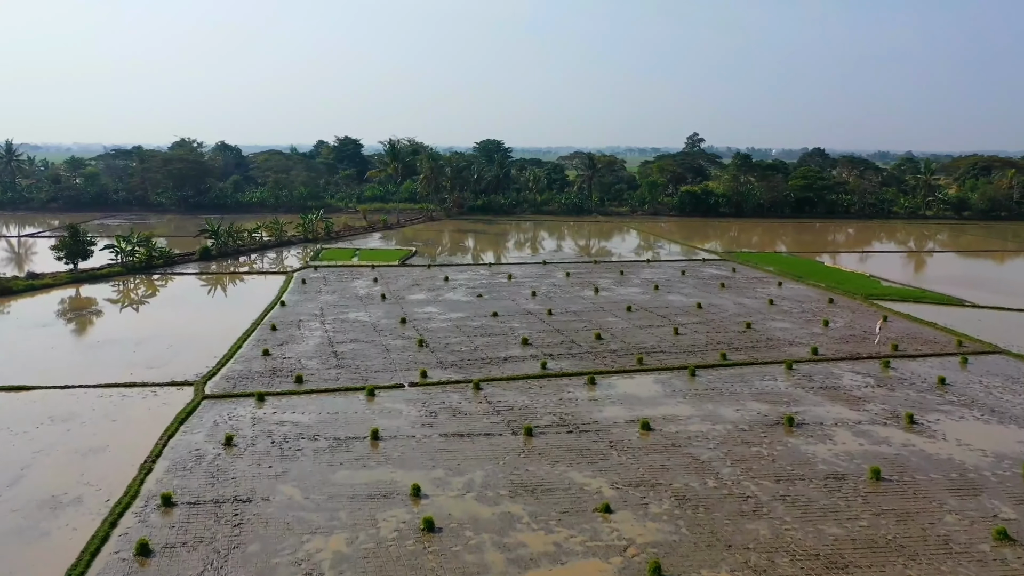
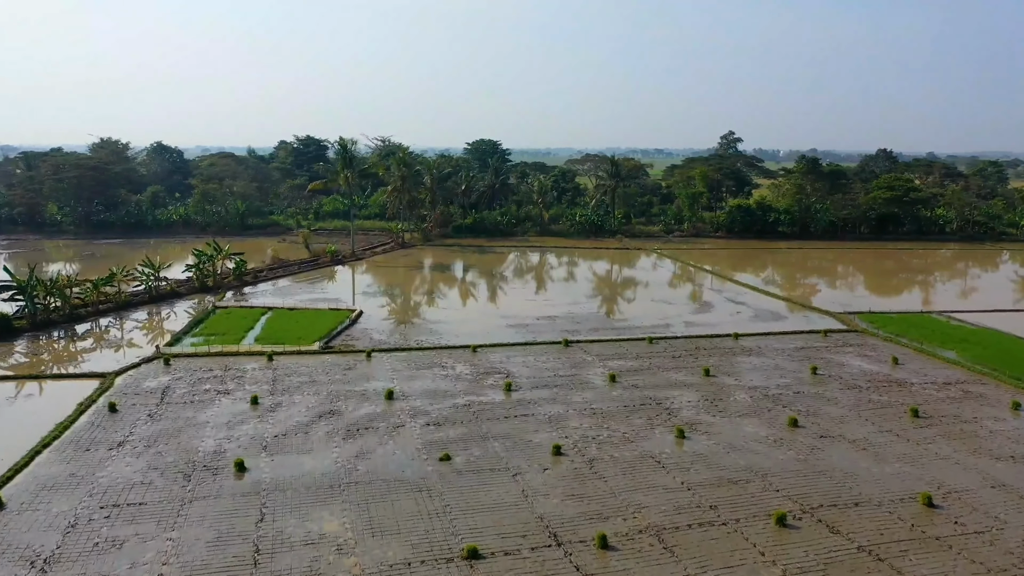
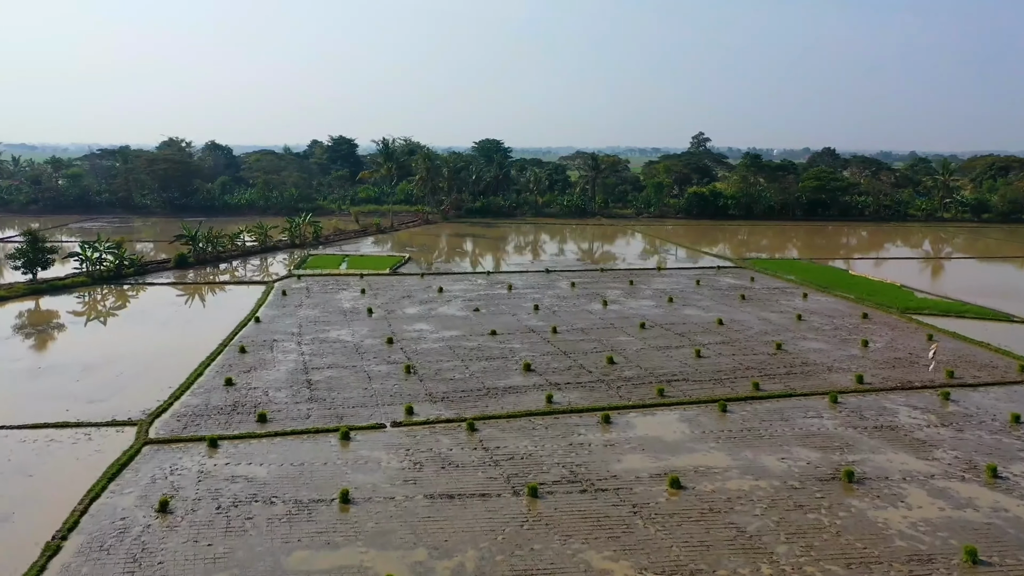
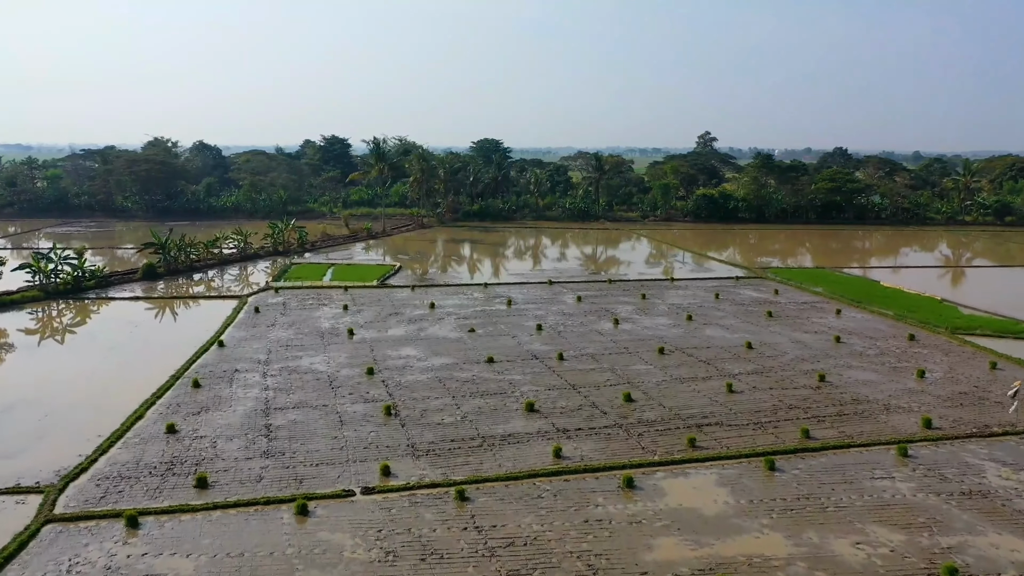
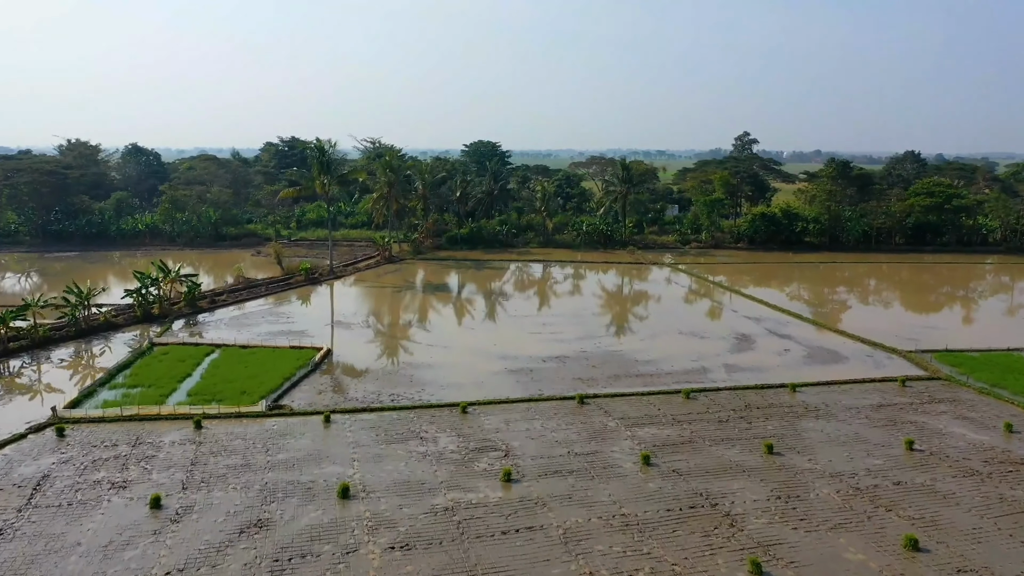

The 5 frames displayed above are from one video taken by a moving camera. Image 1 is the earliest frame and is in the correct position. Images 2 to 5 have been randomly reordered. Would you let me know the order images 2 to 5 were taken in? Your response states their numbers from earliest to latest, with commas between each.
3, 4, 2, 5
